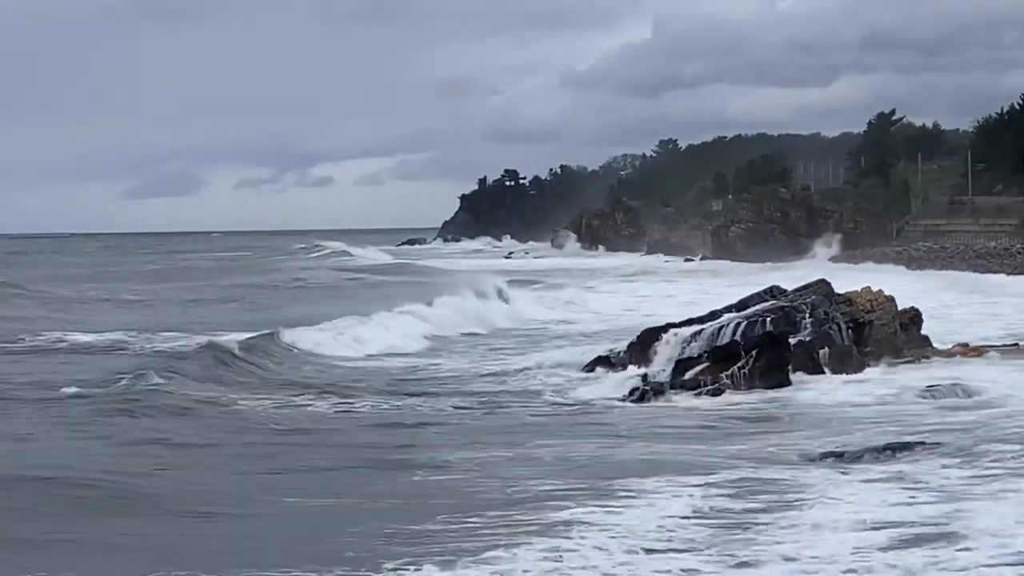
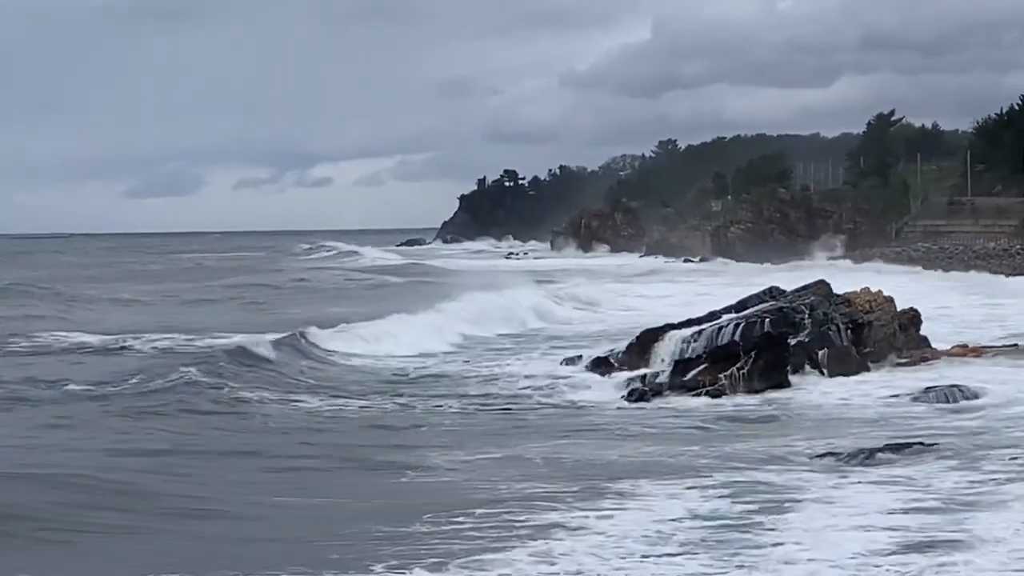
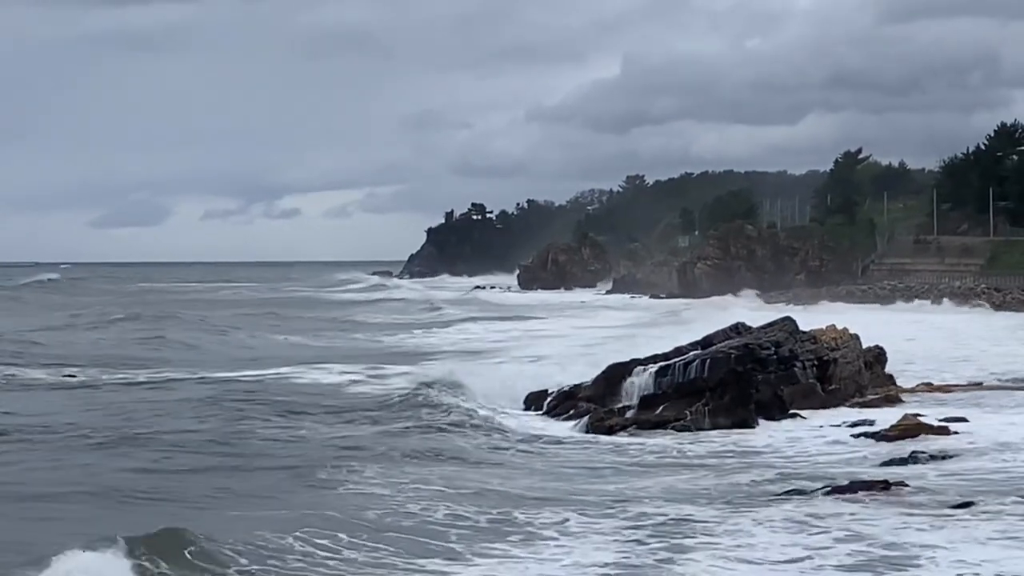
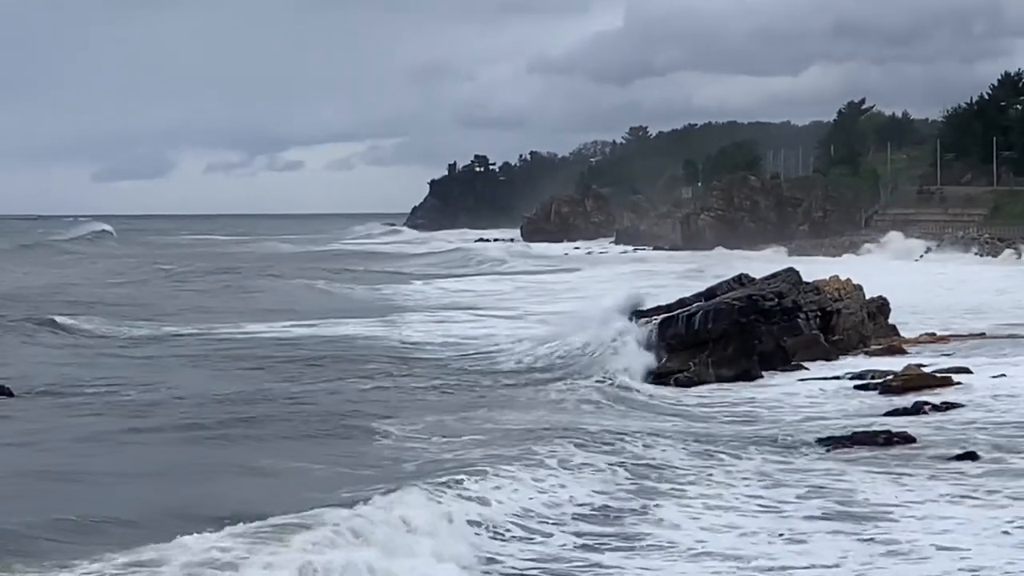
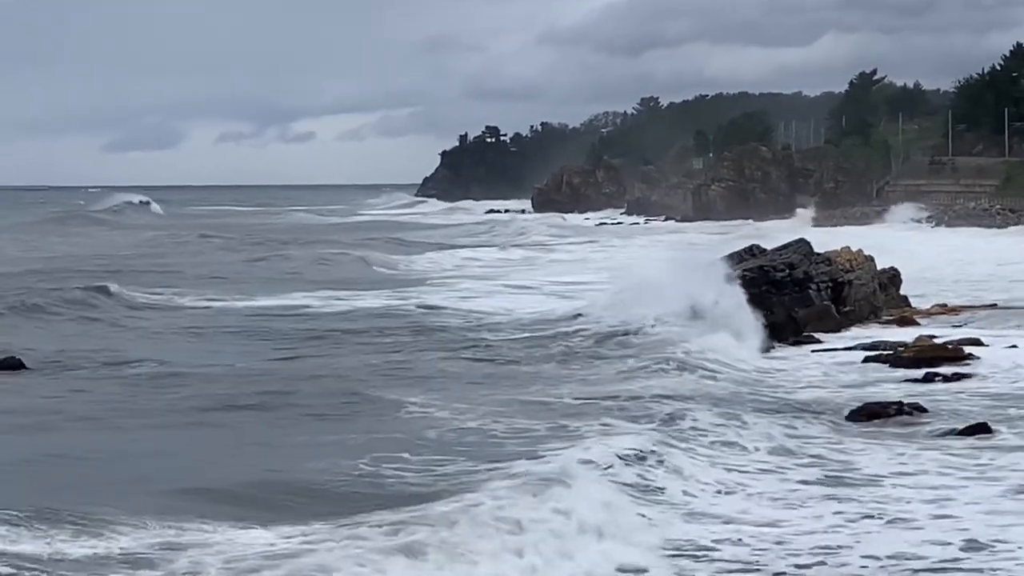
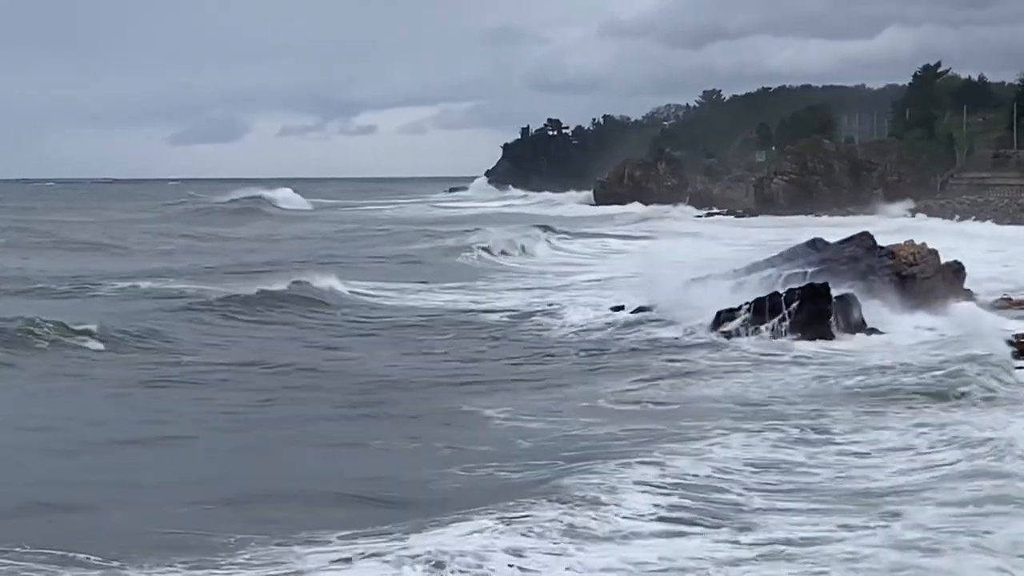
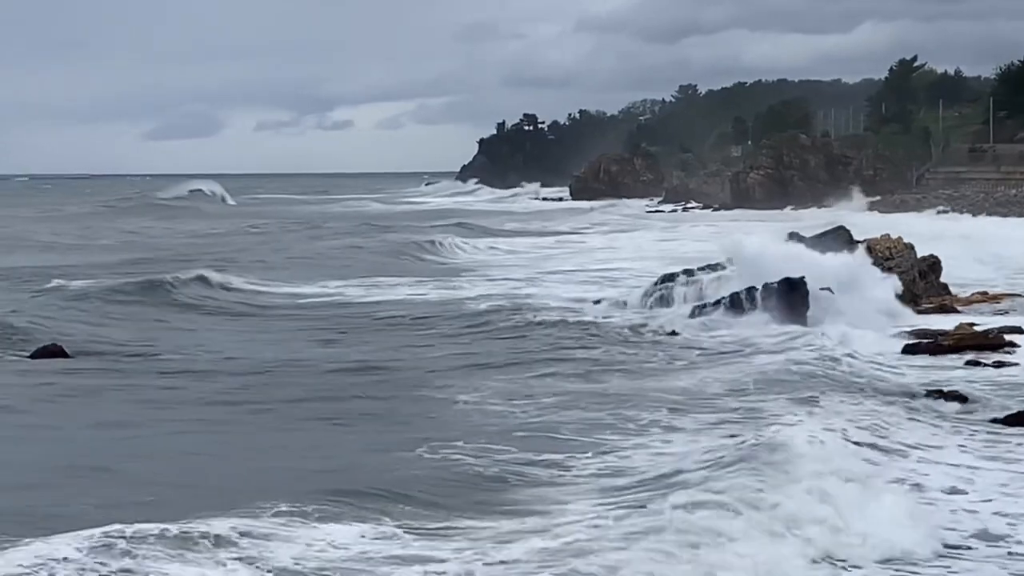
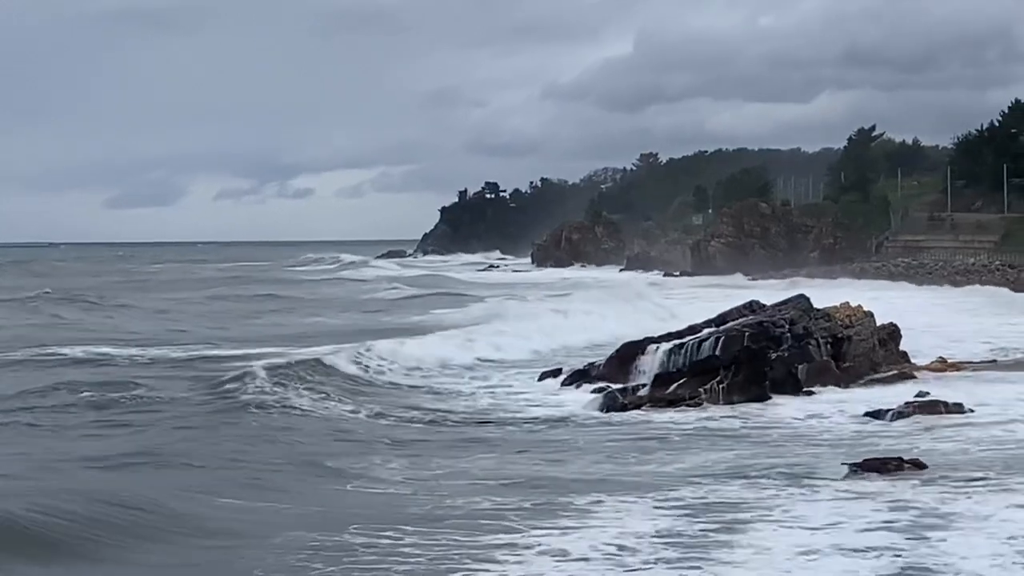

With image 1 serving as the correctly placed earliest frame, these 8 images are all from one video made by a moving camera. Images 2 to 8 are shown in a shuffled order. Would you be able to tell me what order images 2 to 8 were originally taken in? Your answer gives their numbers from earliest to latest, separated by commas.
2, 8, 3, 4, 5, 7, 6
